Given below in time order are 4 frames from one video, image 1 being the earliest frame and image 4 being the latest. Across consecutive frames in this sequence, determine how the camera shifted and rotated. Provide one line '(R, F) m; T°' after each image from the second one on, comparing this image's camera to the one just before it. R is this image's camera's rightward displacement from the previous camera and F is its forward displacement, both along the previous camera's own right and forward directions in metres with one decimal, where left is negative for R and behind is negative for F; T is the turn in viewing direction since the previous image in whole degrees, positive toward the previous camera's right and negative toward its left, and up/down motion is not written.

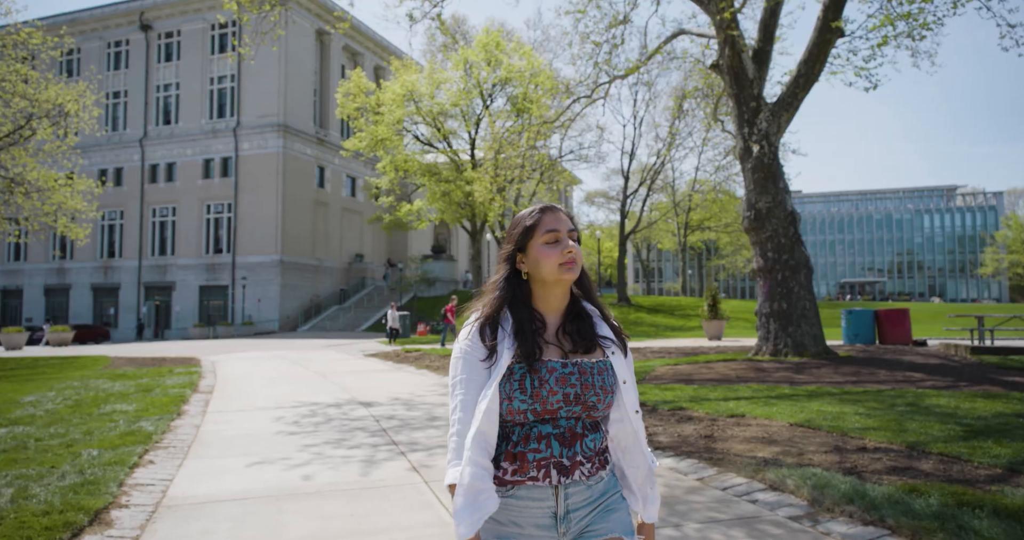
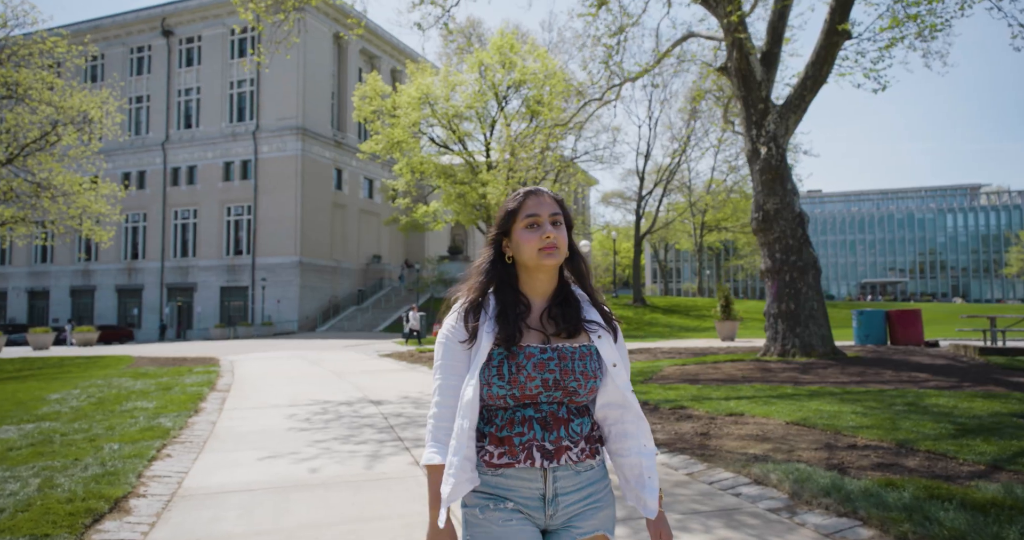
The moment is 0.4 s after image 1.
(+0.2, -0.2) m; -2°
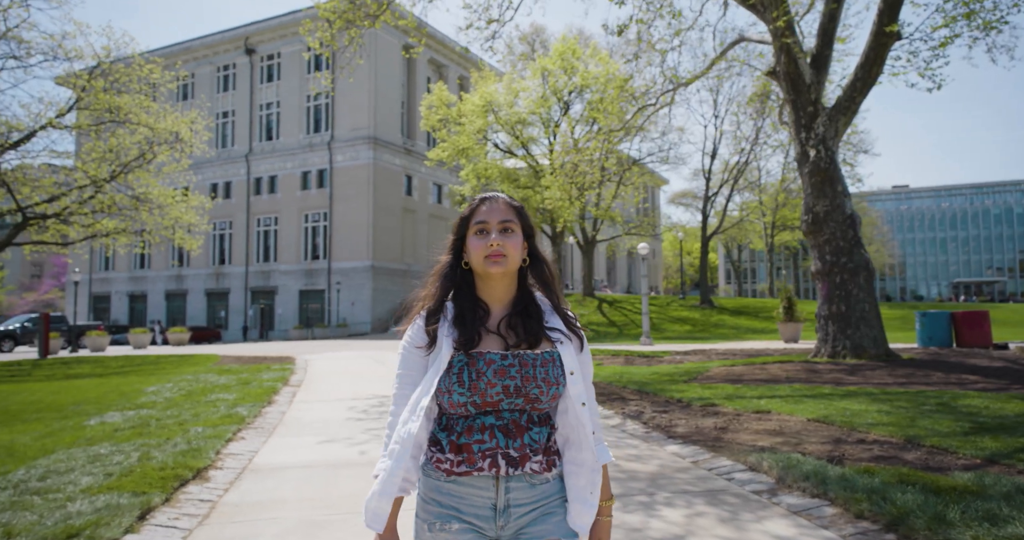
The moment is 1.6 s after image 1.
(+0.4, -0.5) m; -6°
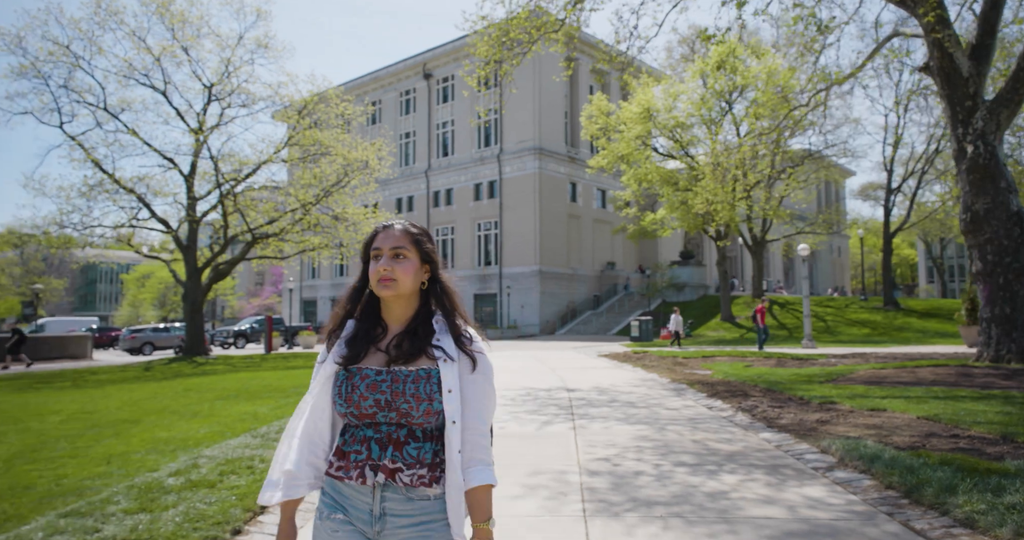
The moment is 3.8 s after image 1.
(+0.7, -1.1) m; -15°
